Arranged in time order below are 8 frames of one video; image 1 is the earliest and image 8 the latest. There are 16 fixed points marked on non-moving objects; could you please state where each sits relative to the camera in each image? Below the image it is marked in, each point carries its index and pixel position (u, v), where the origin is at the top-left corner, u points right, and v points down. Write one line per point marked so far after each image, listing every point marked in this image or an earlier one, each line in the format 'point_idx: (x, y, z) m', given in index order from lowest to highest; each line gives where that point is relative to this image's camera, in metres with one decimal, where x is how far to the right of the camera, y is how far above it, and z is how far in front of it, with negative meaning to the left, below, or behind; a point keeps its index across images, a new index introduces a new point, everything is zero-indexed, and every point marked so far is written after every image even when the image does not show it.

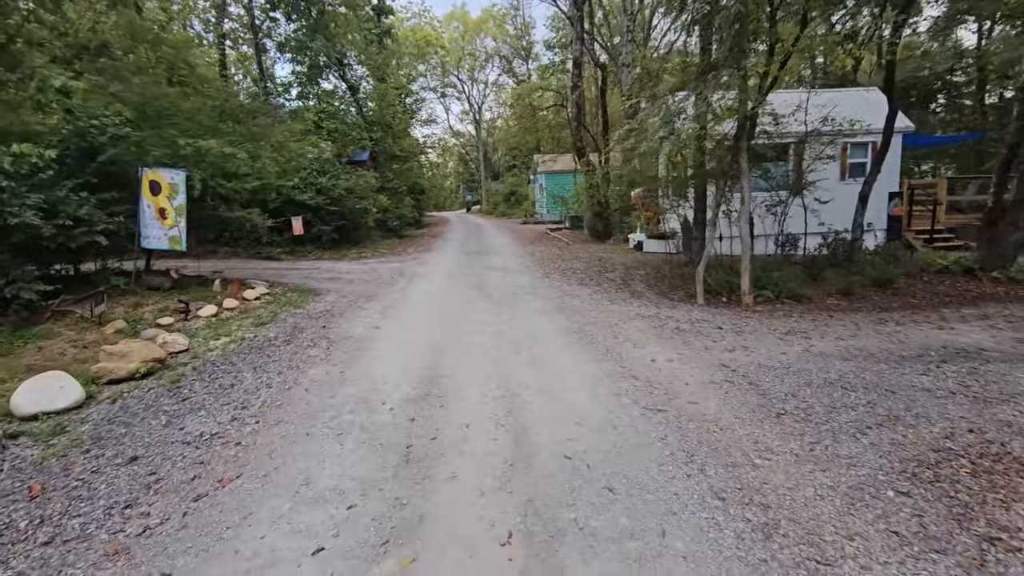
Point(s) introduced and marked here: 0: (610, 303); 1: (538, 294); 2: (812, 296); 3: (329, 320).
0: (+1.7, -0.3, +8.5) m
1: (+0.5, -0.1, +9.4) m
2: (+5.1, -0.1, +8.7) m
3: (-2.9, -0.5, +8.0) m
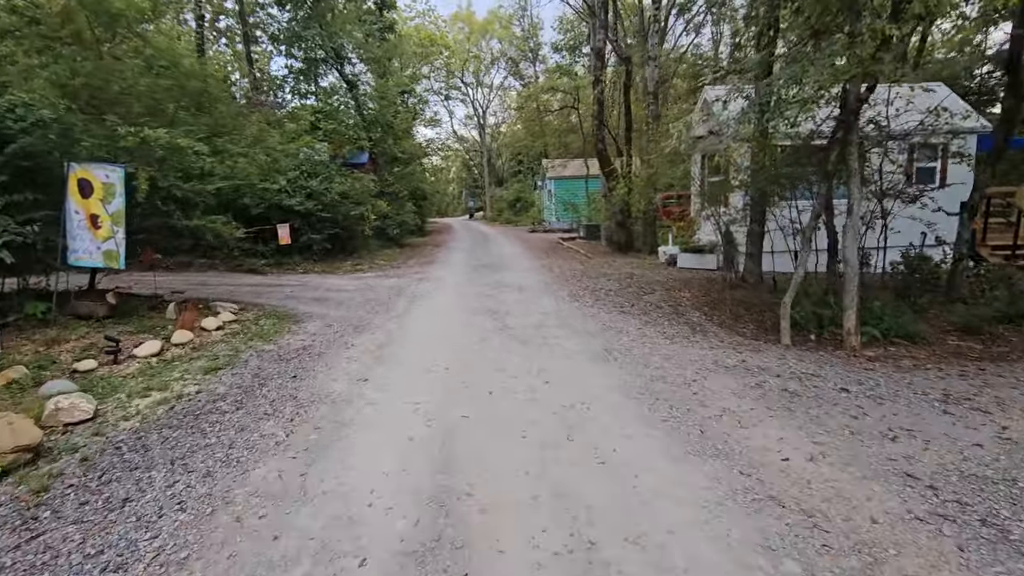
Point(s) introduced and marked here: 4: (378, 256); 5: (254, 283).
0: (+2.1, -0.7, +6.5) m
1: (+0.9, -0.6, +7.5) m
2: (+5.5, -0.6, +6.8) m
3: (-2.5, -0.9, +6.1) m
4: (-4.5, +1.1, +17.4) m
5: (-6.1, +0.1, +11.9) m
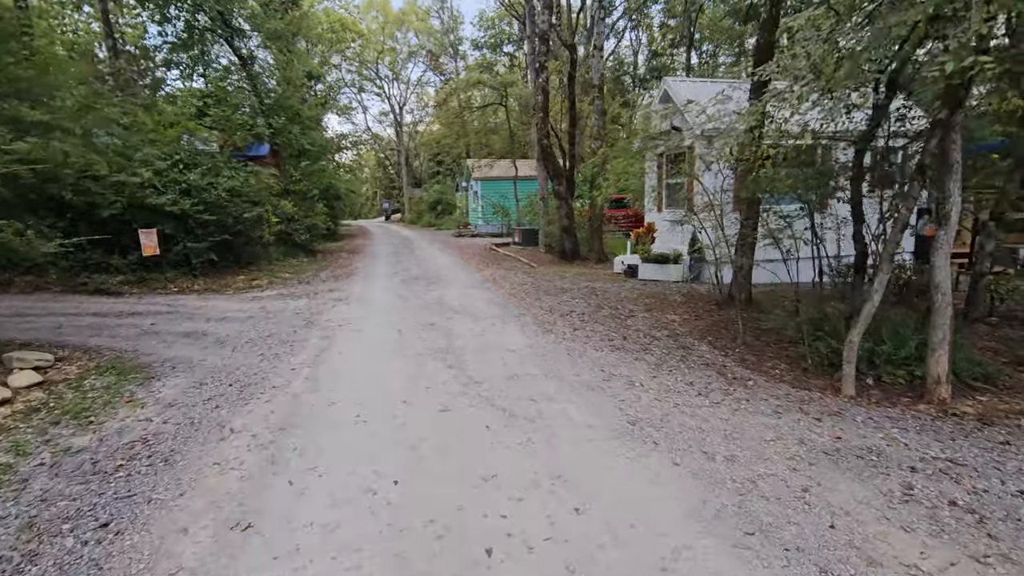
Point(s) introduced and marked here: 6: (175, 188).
0: (+1.8, -1.1, +4.6) m
1: (+0.6, -0.9, +5.4) m
2: (+5.2, -0.9, +5.4) m
3: (-2.5, -1.3, +3.4) m
4: (-6.4, +0.6, +14.3) m
5: (-7.0, -0.4, +8.7) m
6: (-7.8, +2.3, +11.8) m
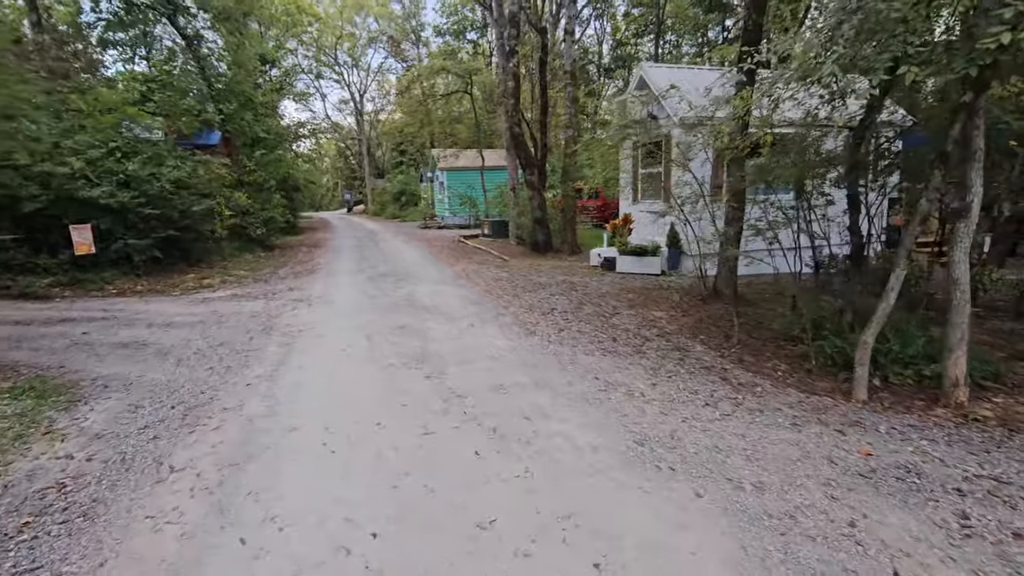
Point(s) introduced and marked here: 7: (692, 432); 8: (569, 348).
0: (+1.8, -1.1, +4.2) m
1: (+0.4, -1.0, +4.9) m
2: (+5.1, -0.9, +5.2) m
3: (-2.5, -1.4, +2.7) m
4: (-7.2, +0.6, +13.3) m
5: (-7.4, -0.5, +7.6) m
6: (-8.3, +2.3, +10.7) m
7: (+1.4, -1.1, +3.9) m
8: (+0.7, -0.7, +6.1) m
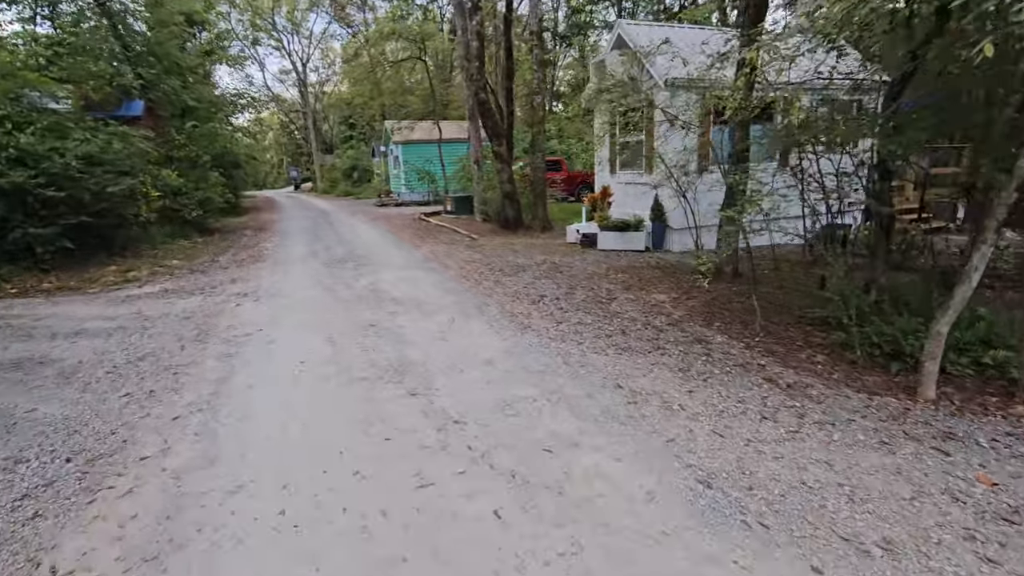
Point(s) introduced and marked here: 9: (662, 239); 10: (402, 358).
0: (+1.9, -1.0, +3.4) m
1: (+0.5, -0.9, +4.0) m
2: (+5.1, -0.6, +4.7) m
3: (-2.3, -1.6, +1.6) m
4: (-7.8, +0.8, +11.6) m
5: (-7.5, -0.6, +6.0) m
6: (-8.8, +2.3, +8.8) m
7: (+1.5, -1.1, +3.1) m
8: (+0.6, -0.6, +5.2) m
9: (+3.2, +1.1, +11.0) m
10: (-1.1, -0.7, +5.0) m
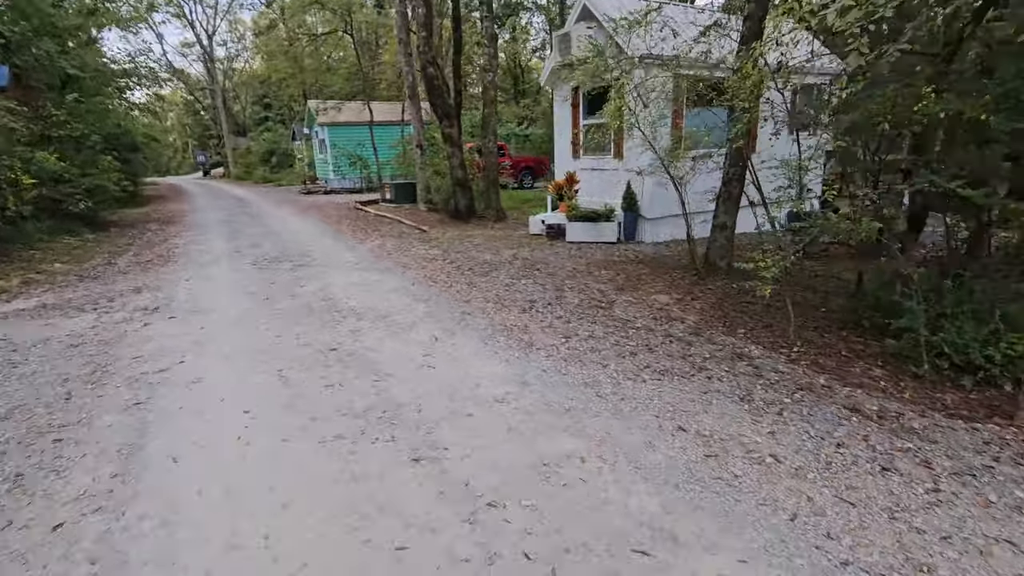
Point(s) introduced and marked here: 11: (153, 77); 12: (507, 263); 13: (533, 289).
0: (+2.2, -1.1, +2.6) m
1: (+0.7, -1.0, +3.0) m
2: (+5.2, -0.6, +4.3) m
3: (-1.6, -1.8, +0.3) m
4: (-8.5, +0.6, +9.4) m
5: (-7.5, -0.9, +4.0) m
6: (-9.2, +2.0, +6.5) m
7: (+1.9, -1.2, +2.3) m
8: (+0.7, -0.7, +4.2) m
9: (+2.5, +1.2, +10.3) m
10: (-0.9, -0.8, +3.8) m
11: (-12.4, +7.3, +17.6) m
12: (-0.1, +0.4, +8.4) m
13: (+0.3, 0.0, +6.8) m
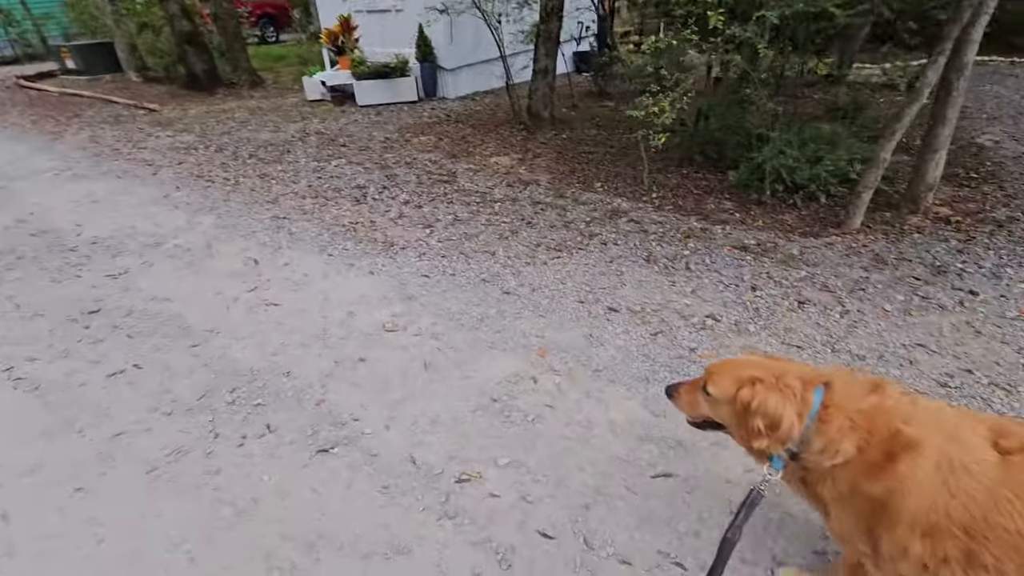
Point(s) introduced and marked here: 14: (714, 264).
0: (+1.9, -0.2, +2.8) m
1: (+0.4, -0.4, +2.6) m
2: (+3.8, +1.4, +5.3) m
3: (-0.5, -2.2, -0.4) m
4: (-10.8, +0.4, +4.4) m
5: (-7.4, -1.9, +0.4) m
6: (-10.4, +0.9, +1.1) m
7: (+1.8, -0.4, +2.5) m
8: (-0.2, +0.2, +3.6) m
9: (-1.4, +3.6, +9.0) m
10: (-1.5, -0.4, +2.6) m
11: (-18.6, +7.5, +8.3) m
12: (-2.8, +1.9, +6.6) m
13: (-1.7, +1.3, +5.5) m
14: (+1.4, +0.2, +3.4) m
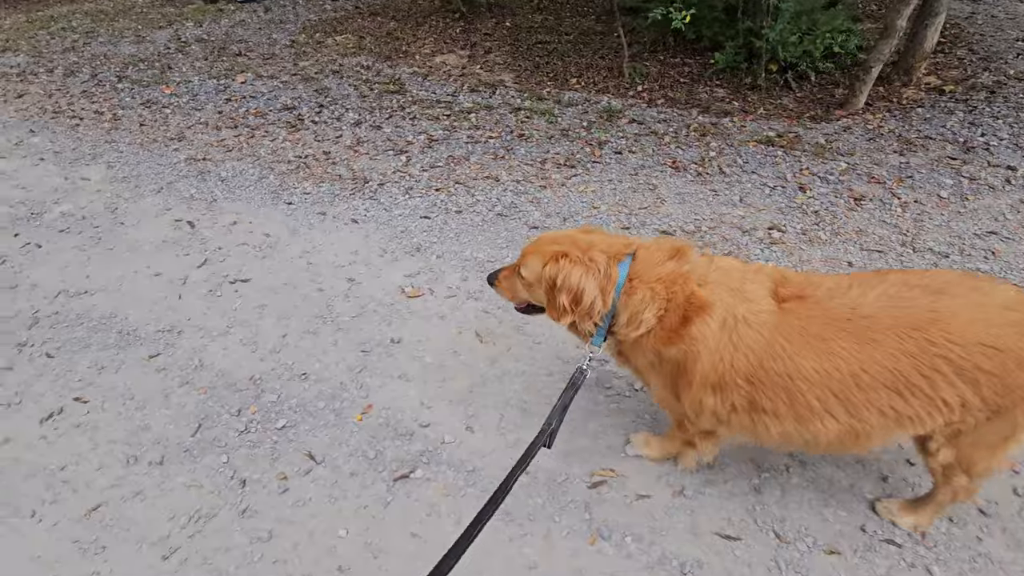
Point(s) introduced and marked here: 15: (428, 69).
0: (+2.1, +0.4, +2.6) m
1: (+0.7, 0.0, +2.2) m
2: (+3.4, +2.6, +5.0) m
3: (+0.5, -2.5, -0.5) m
4: (-10.7, -0.7, +2.1) m
5: (-6.4, -3.1, -0.8) m
6: (-9.8, -0.6, -1.1) m
7: (+2.0, +0.1, +2.3) m
8: (-0.1, +0.6, +3.0) m
9: (-2.7, +4.7, +7.4) m
10: (-1.1, -0.4, +2.0) m
11: (-19.8, +5.8, +3.3) m
12: (-3.4, +2.4, +5.2) m
13: (-2.1, +1.7, +4.3) m
14: (+1.4, +0.7, +3.0) m
15: (-0.8, +2.0, +4.7) m
